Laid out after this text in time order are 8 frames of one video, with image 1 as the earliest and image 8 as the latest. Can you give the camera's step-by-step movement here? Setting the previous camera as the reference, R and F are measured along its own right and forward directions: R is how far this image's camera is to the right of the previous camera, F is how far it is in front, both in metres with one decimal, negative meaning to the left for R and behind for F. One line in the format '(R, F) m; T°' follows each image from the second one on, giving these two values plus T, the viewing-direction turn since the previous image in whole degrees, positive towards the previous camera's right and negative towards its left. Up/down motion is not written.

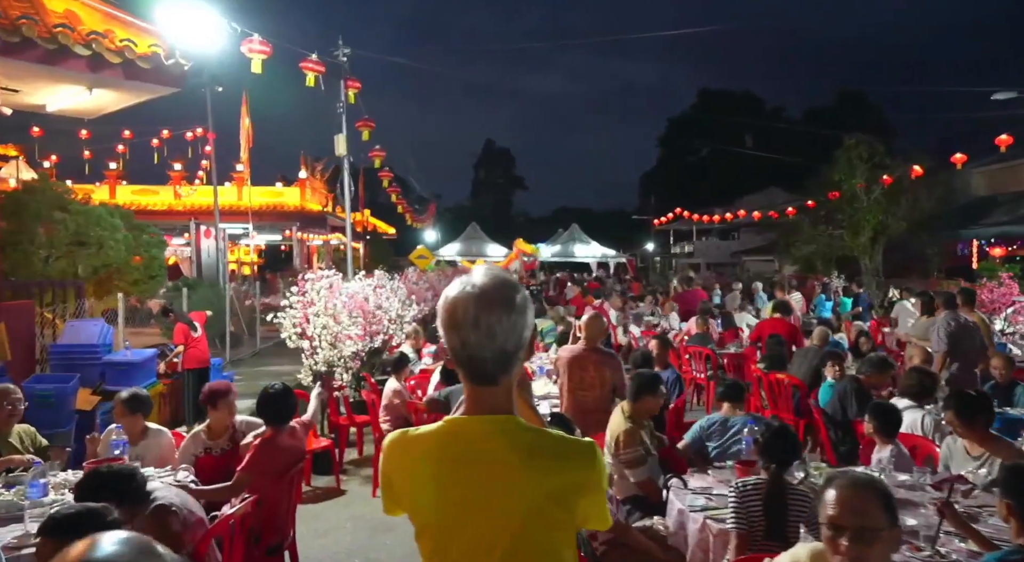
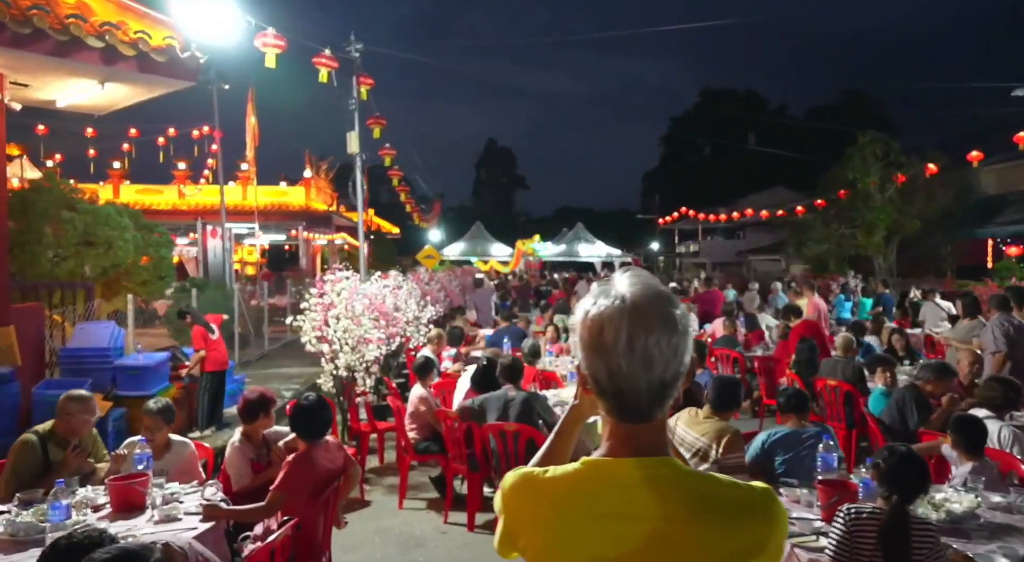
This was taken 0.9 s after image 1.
(-0.3, +0.3) m; 0°
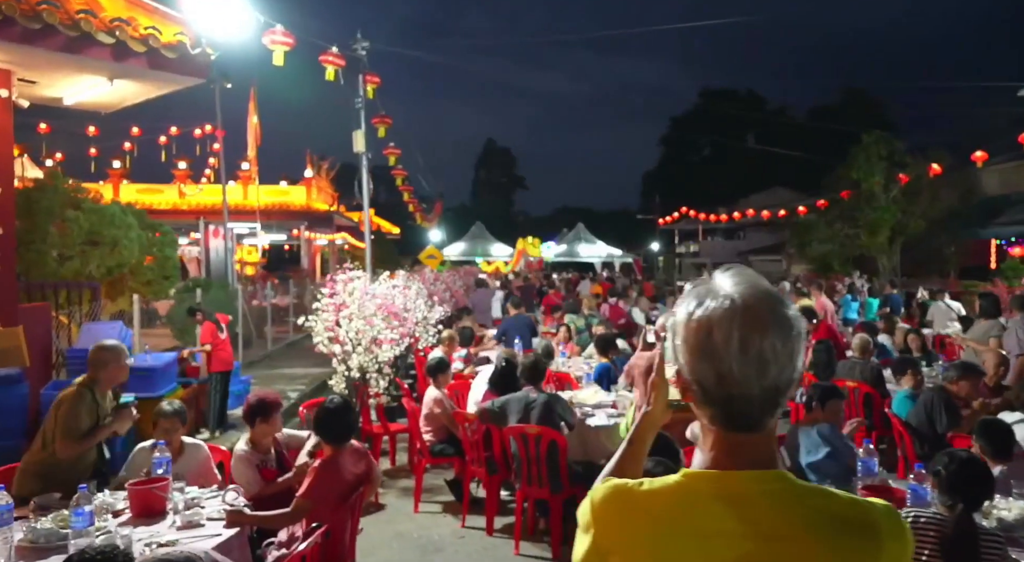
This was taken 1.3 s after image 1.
(-0.2, +0.1) m; 0°
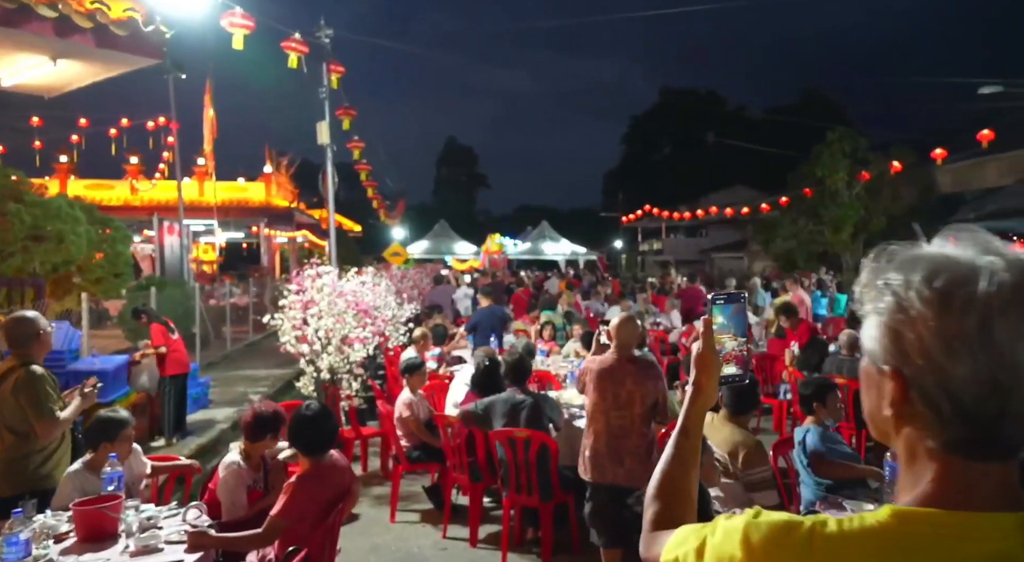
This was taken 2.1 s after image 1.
(-0.2, +0.3) m; +3°
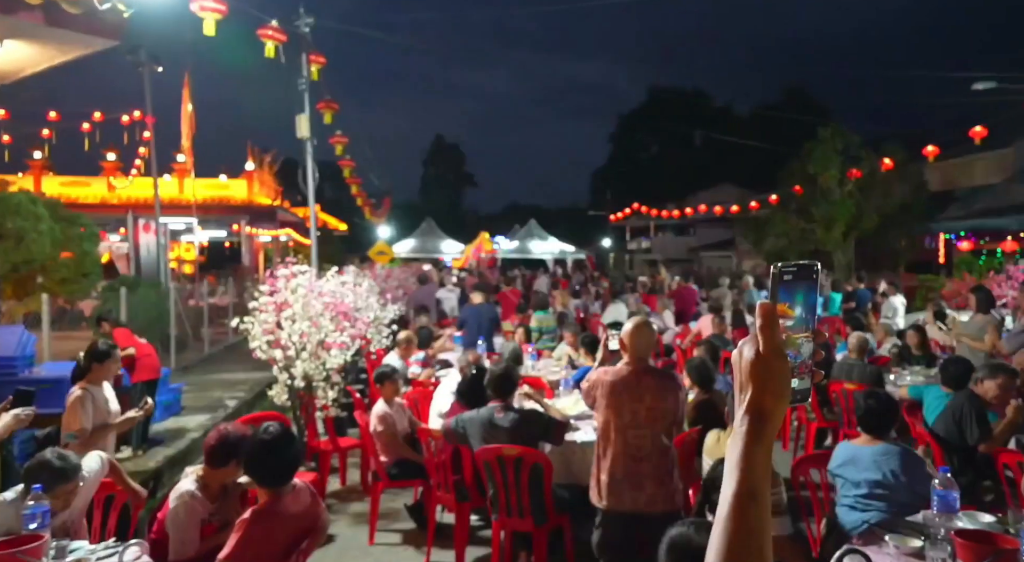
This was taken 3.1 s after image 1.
(0.0, +0.4) m; +1°
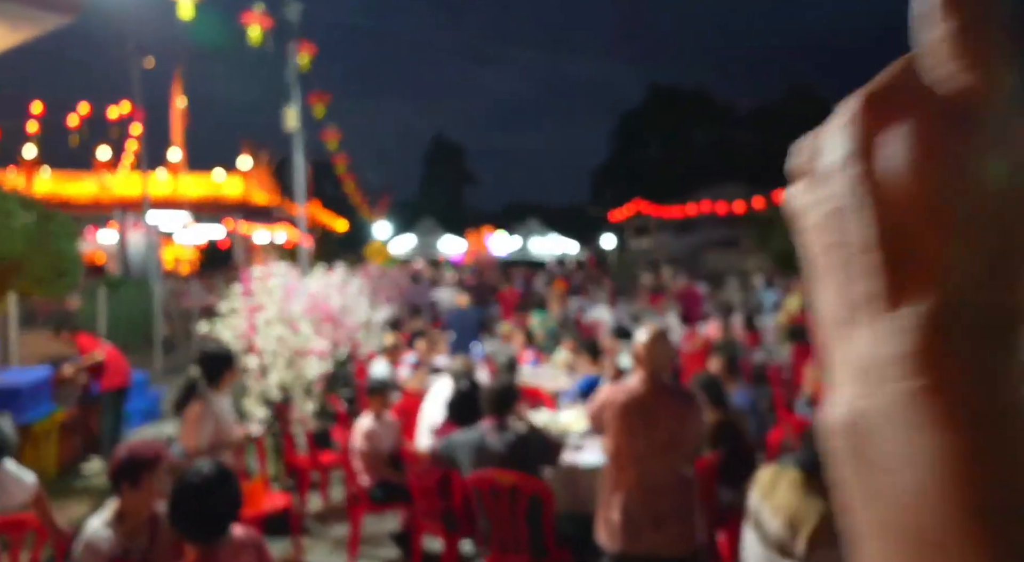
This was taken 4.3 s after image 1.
(0.0, +0.5) m; 0°
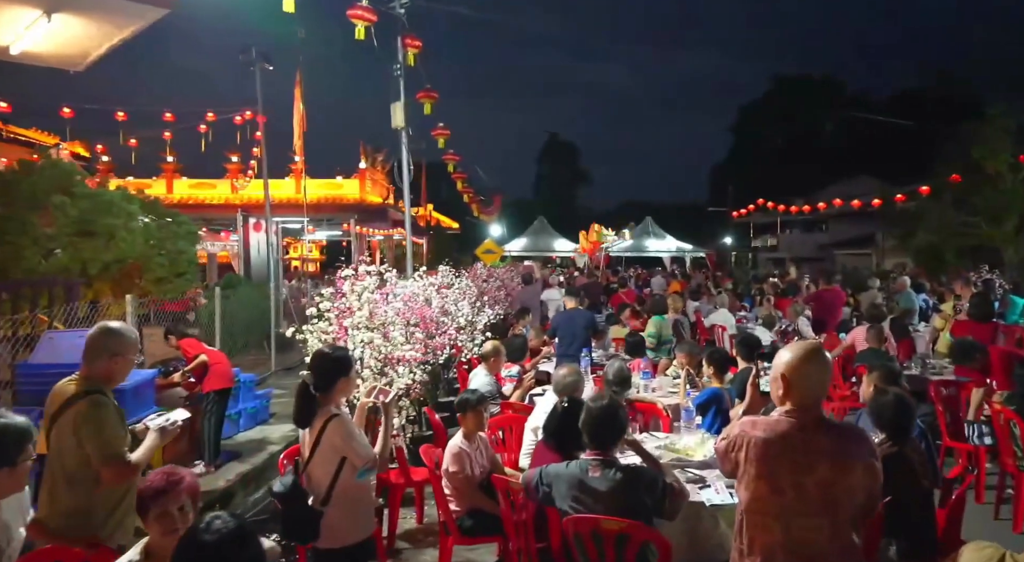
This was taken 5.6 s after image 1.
(0.0, +0.6) m; -9°
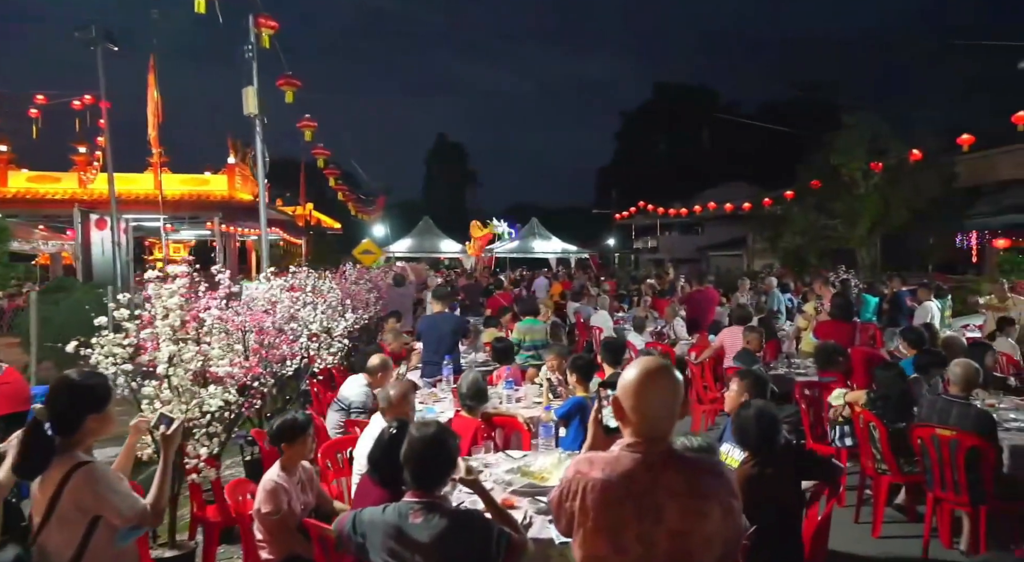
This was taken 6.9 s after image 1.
(+0.3, +0.5) m; +9°
